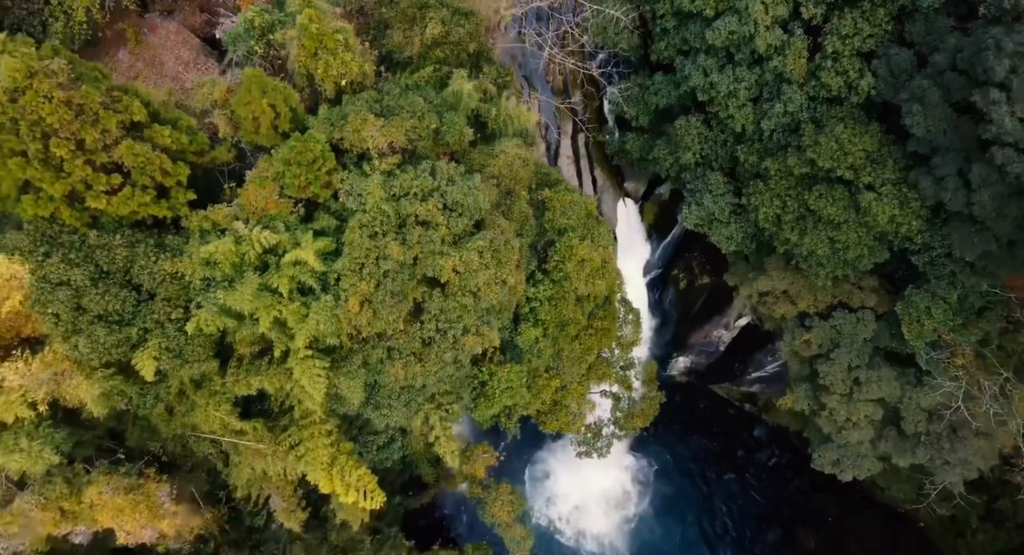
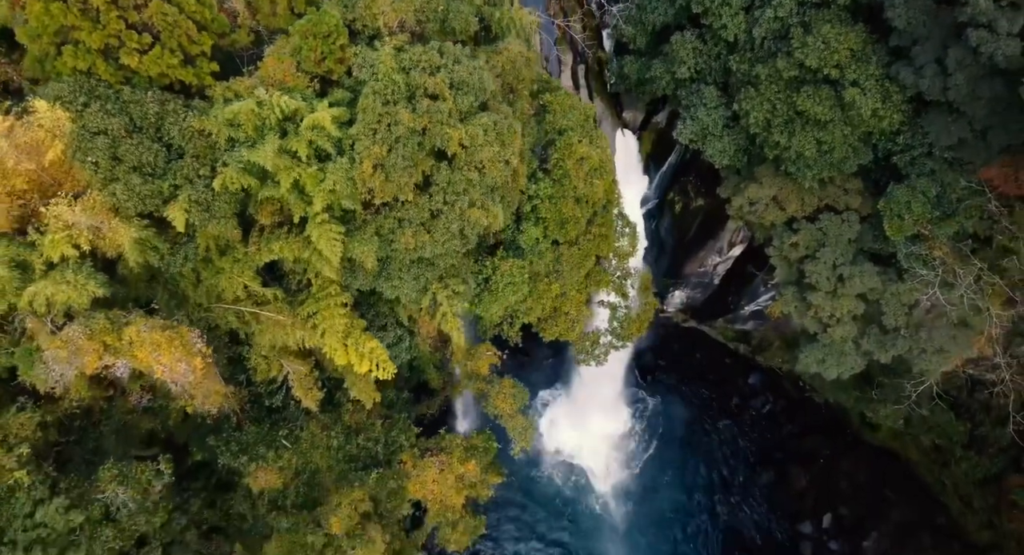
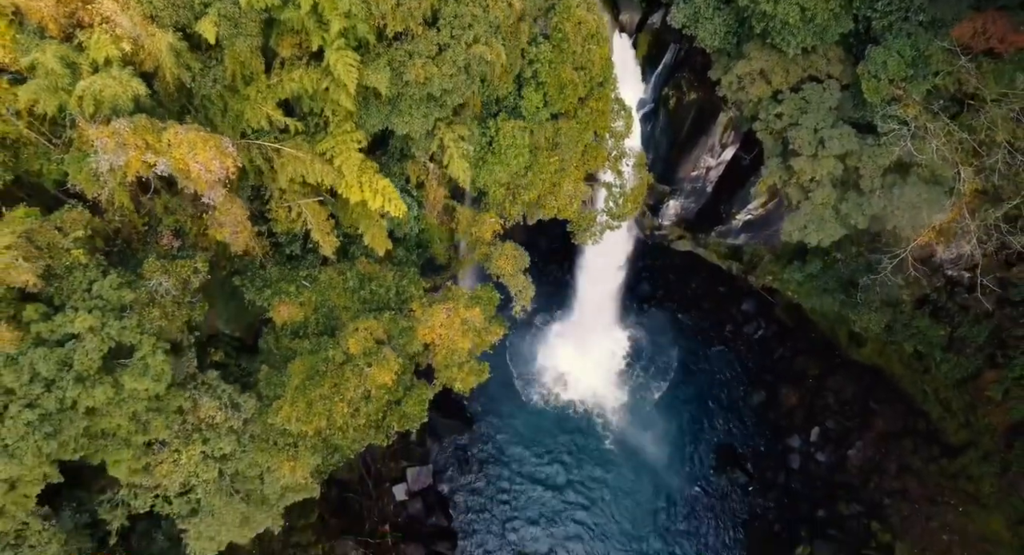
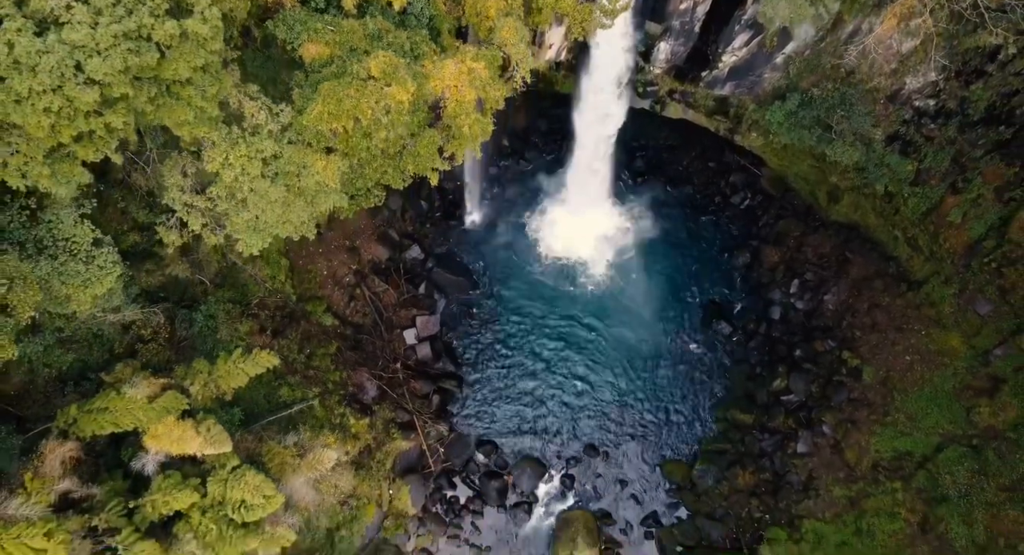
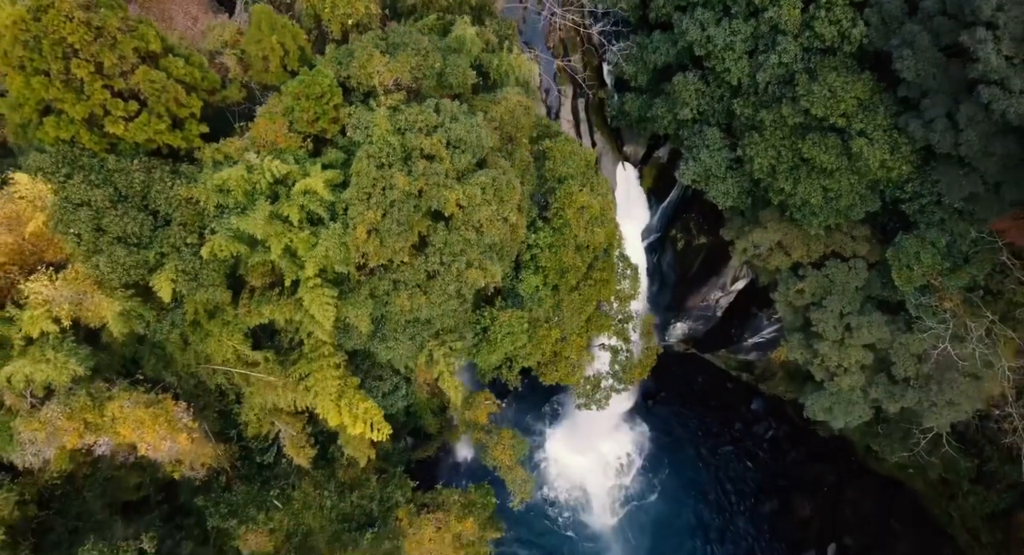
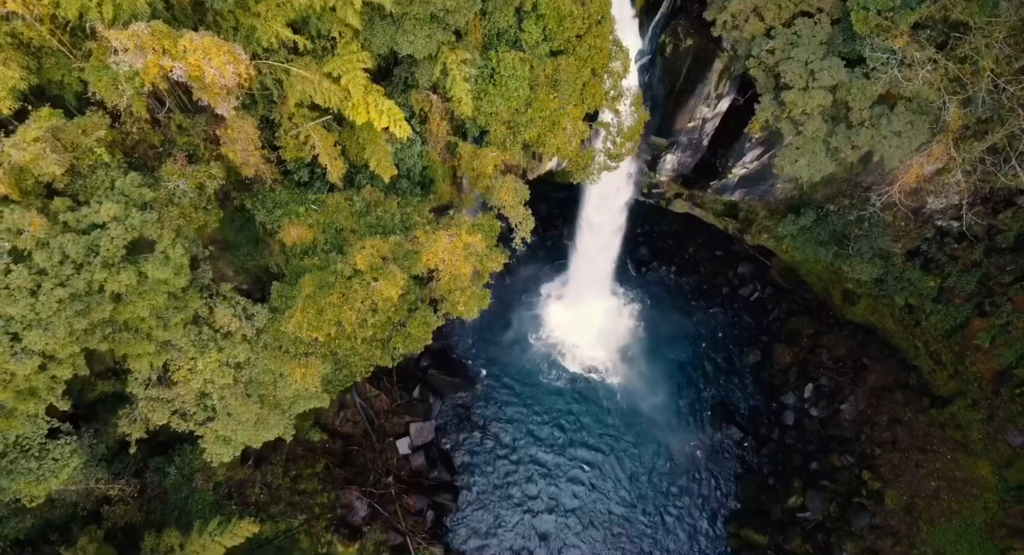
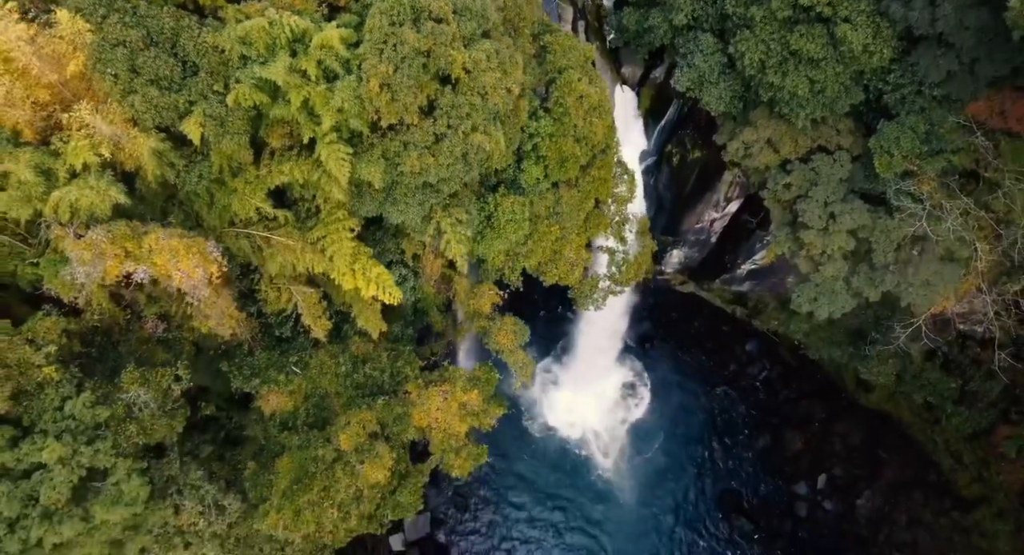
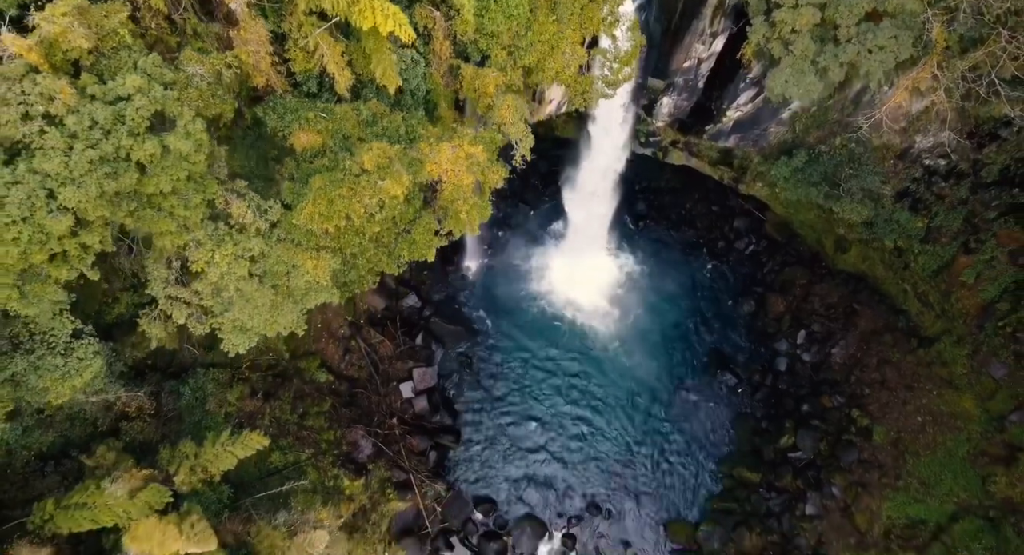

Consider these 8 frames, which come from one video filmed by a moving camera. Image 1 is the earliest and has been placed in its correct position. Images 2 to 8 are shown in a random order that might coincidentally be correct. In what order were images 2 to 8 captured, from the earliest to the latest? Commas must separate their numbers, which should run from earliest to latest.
5, 2, 7, 3, 6, 8, 4
